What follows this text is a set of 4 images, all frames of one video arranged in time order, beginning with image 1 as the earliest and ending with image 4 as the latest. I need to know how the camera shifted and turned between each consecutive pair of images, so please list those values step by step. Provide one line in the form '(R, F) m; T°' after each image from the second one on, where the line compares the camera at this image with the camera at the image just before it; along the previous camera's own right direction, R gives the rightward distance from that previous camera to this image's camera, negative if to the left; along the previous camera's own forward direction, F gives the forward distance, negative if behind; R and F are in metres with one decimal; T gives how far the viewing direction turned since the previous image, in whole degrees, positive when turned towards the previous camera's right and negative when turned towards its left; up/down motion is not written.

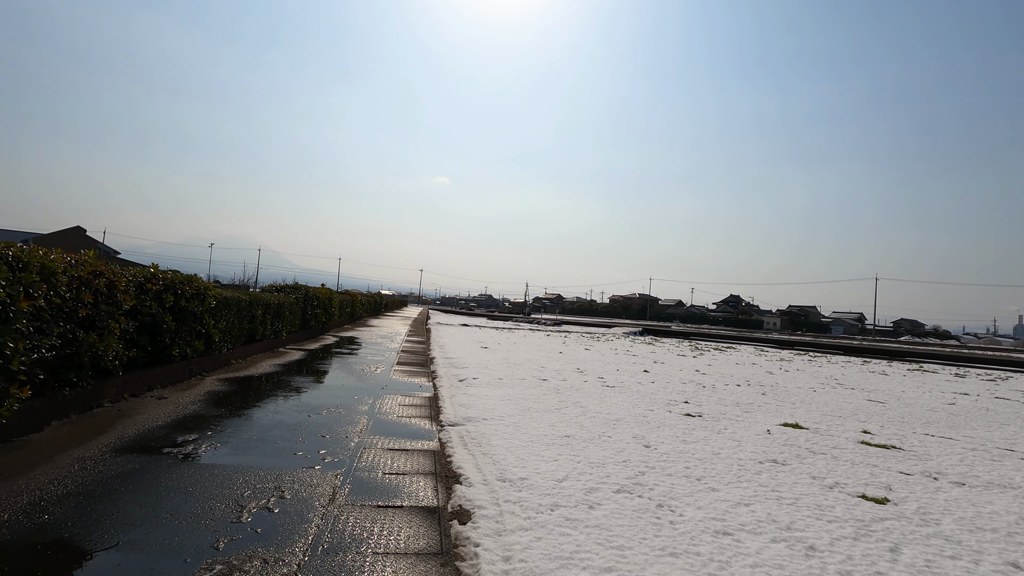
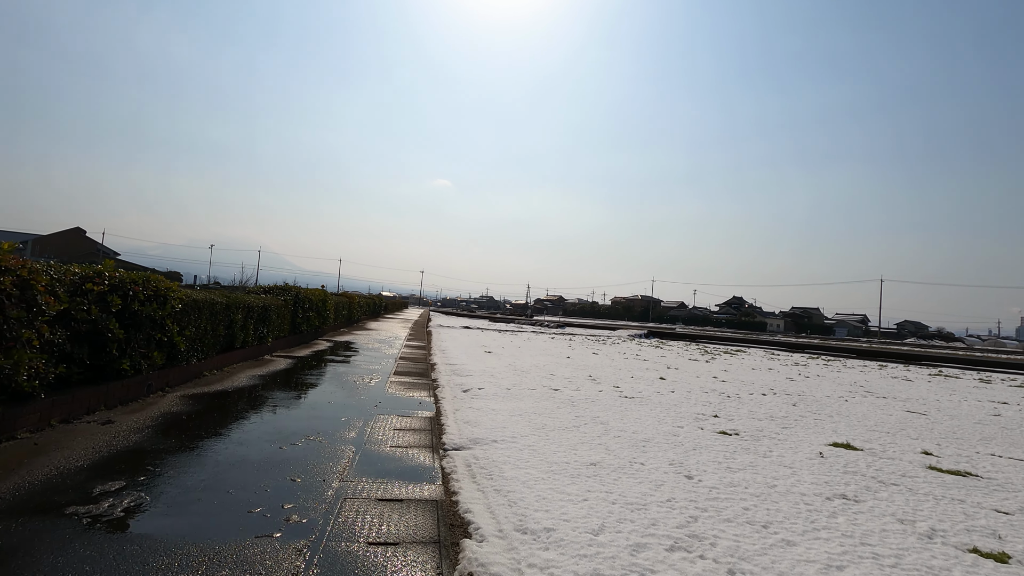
(-0.1, +0.9) m; 0°
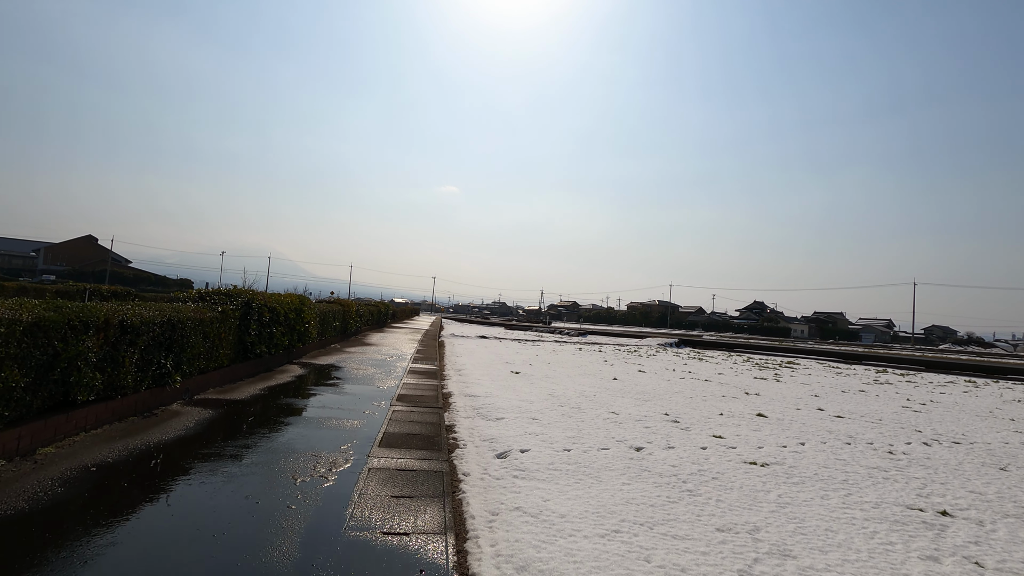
(-0.6, +3.2) m; -1°
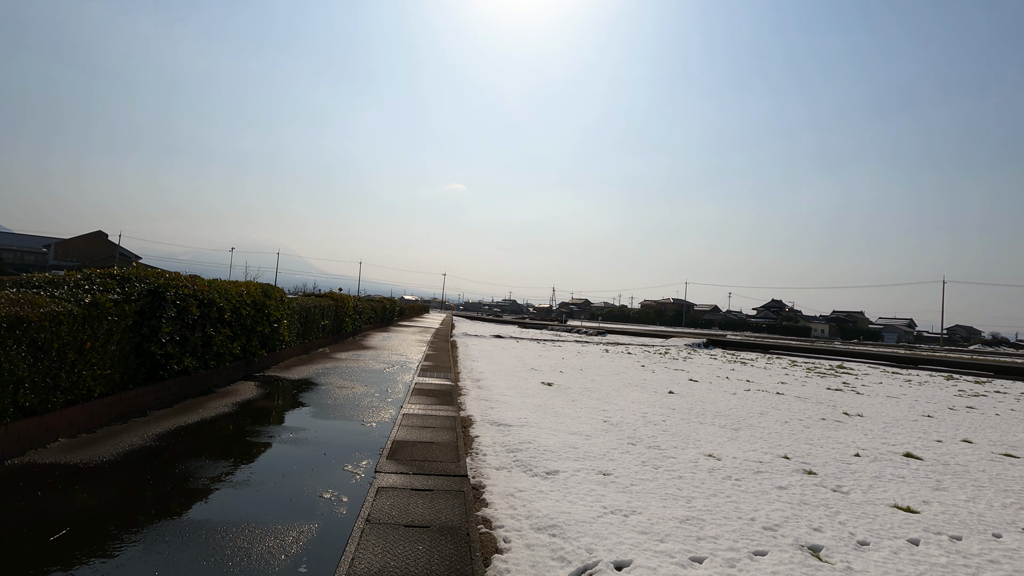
(-0.5, +2.6) m; -1°
